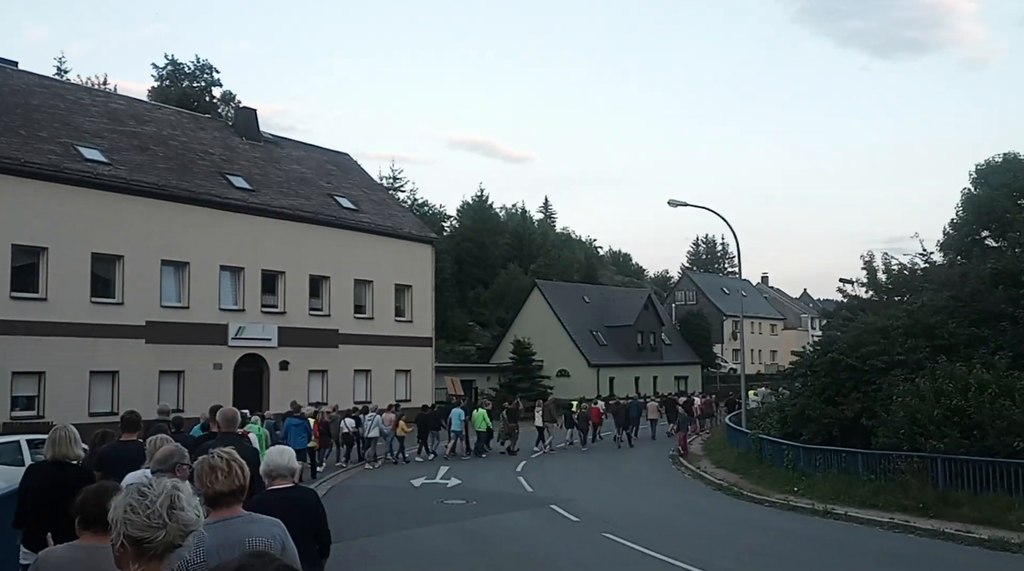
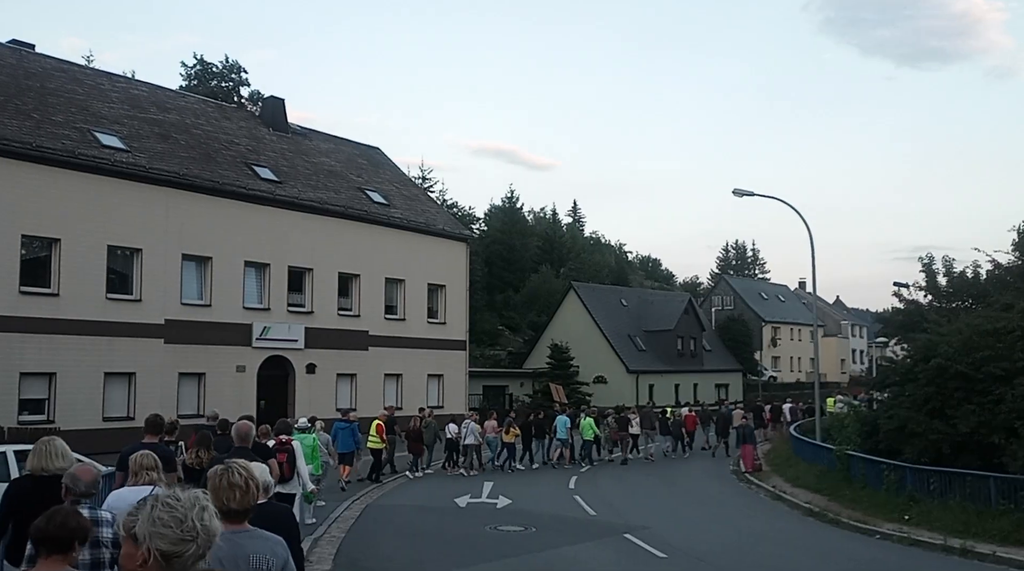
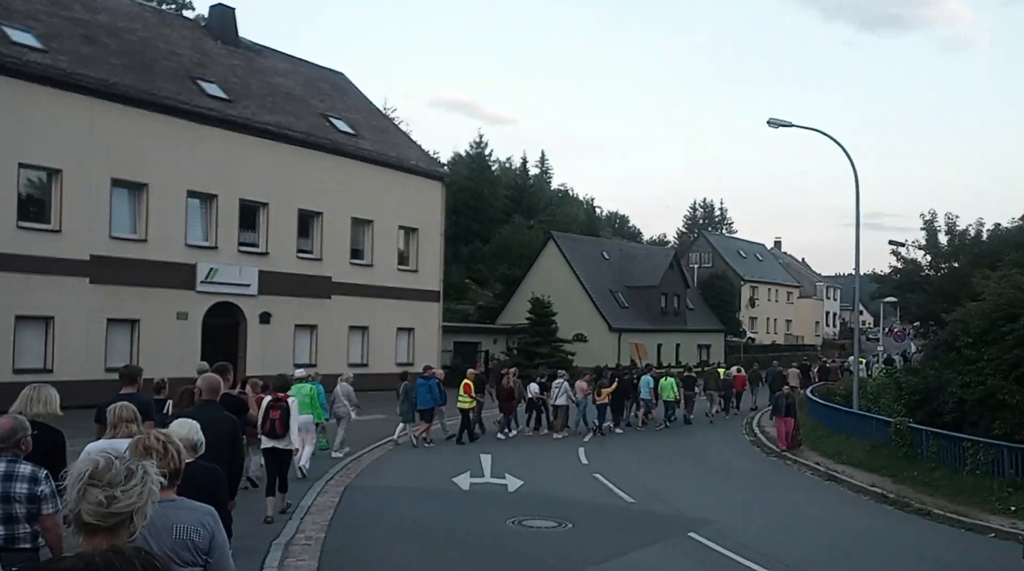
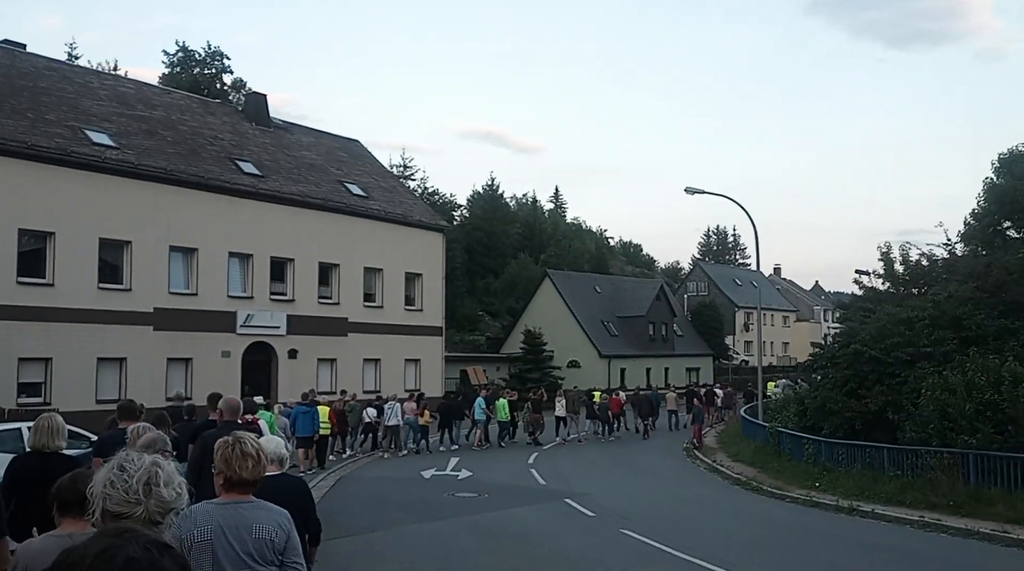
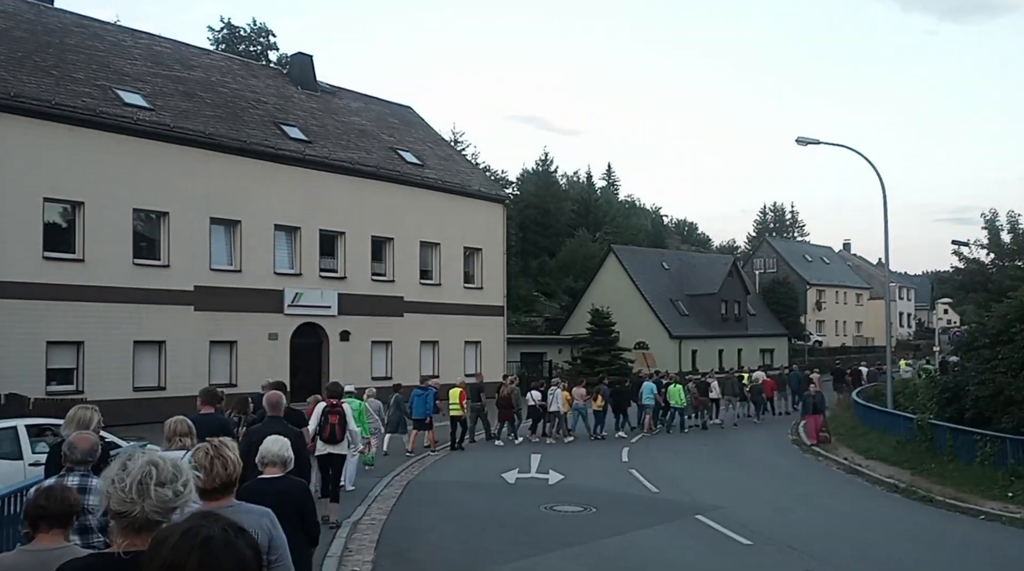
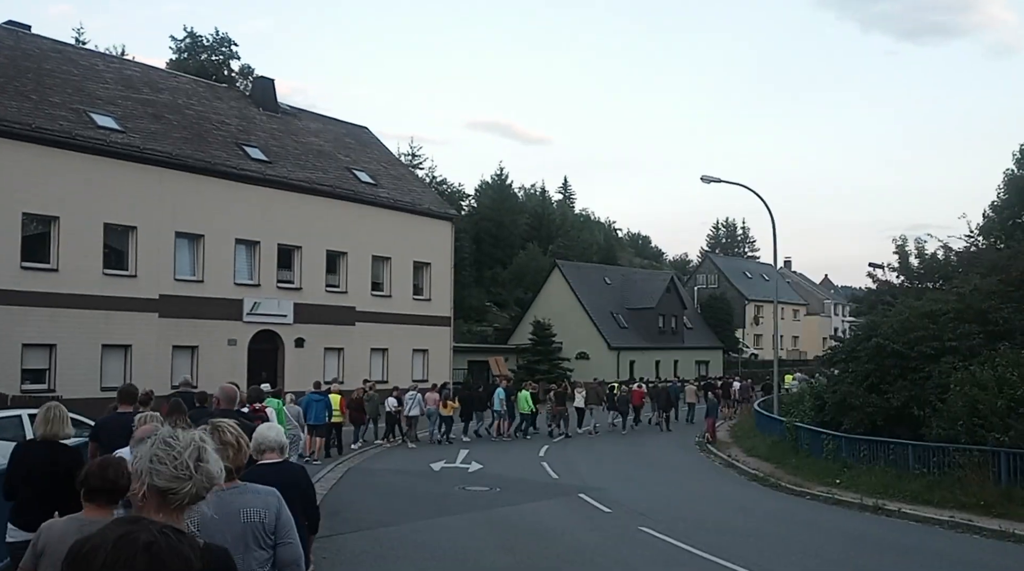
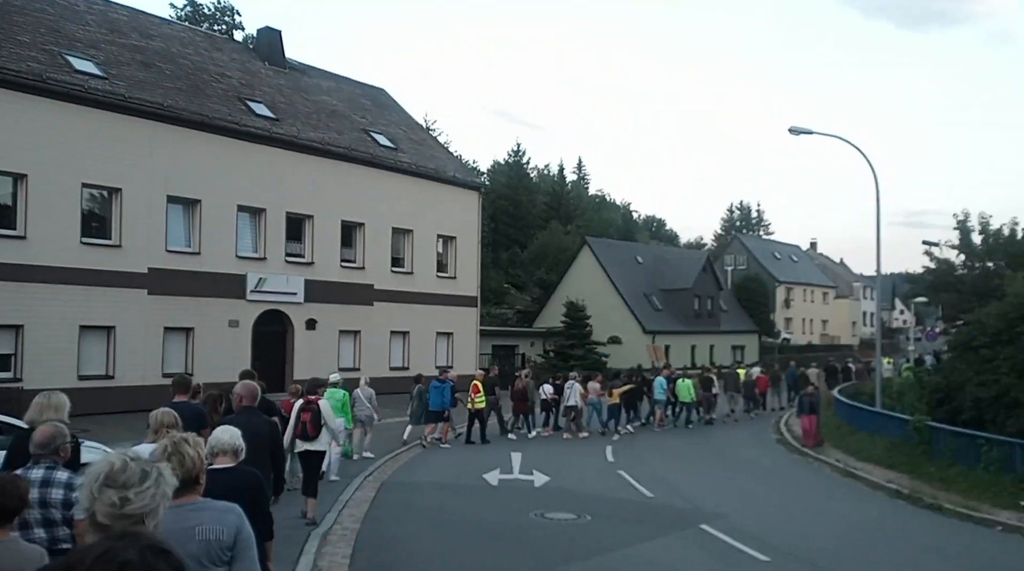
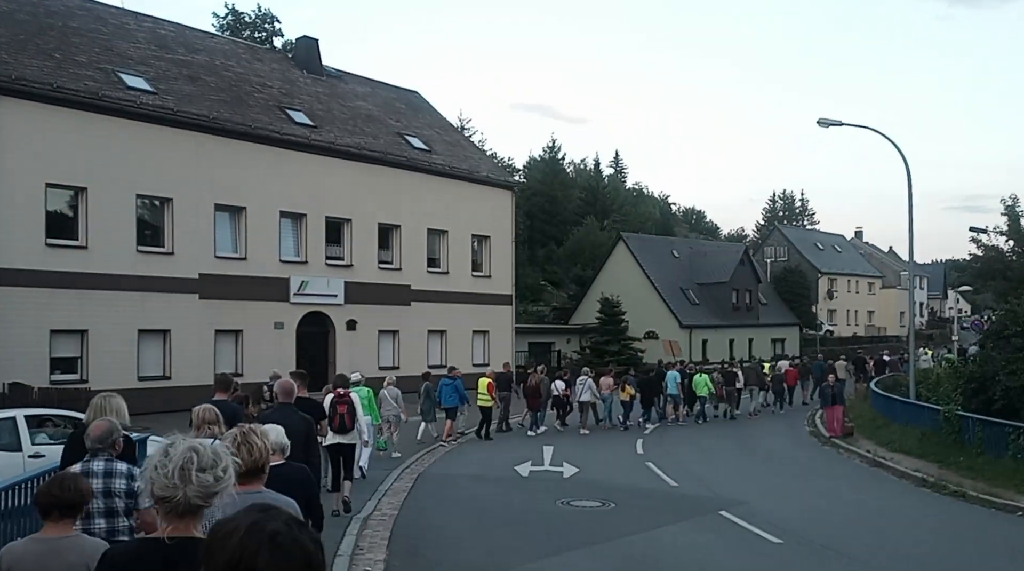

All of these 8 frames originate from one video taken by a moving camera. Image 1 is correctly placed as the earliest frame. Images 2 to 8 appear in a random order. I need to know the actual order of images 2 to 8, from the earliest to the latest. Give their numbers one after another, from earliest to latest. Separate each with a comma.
4, 6, 2, 5, 8, 7, 3
